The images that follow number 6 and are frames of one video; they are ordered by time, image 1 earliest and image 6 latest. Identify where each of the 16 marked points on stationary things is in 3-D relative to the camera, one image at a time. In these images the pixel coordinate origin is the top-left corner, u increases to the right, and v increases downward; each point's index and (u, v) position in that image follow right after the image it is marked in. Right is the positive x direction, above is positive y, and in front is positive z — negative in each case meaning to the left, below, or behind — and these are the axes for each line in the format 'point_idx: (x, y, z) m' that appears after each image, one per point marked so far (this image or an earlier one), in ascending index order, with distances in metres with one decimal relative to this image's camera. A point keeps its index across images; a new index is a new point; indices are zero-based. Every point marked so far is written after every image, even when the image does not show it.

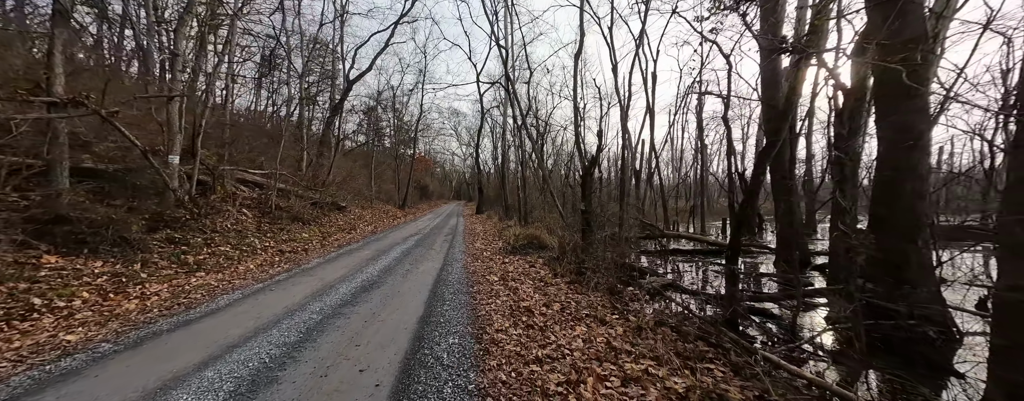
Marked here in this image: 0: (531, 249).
0: (+0.7, -2.0, +11.8) m
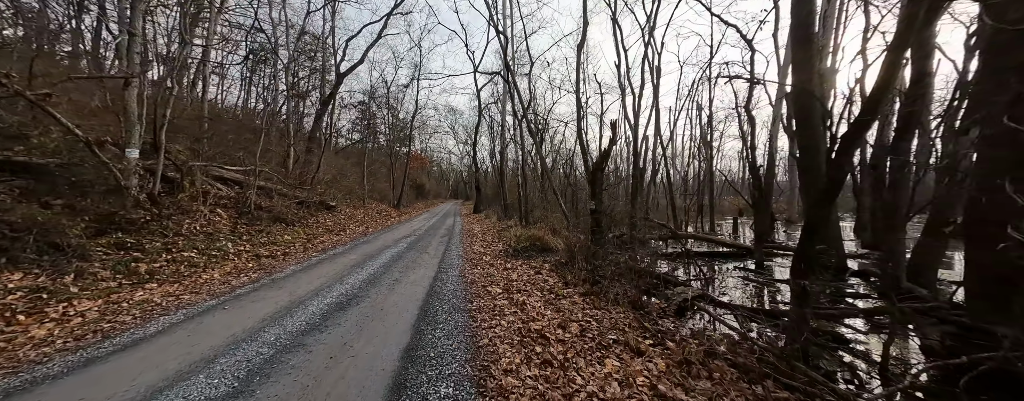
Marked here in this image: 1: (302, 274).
0: (+0.8, -1.9, +10.9) m
1: (-4.6, -1.6, +6.2) m
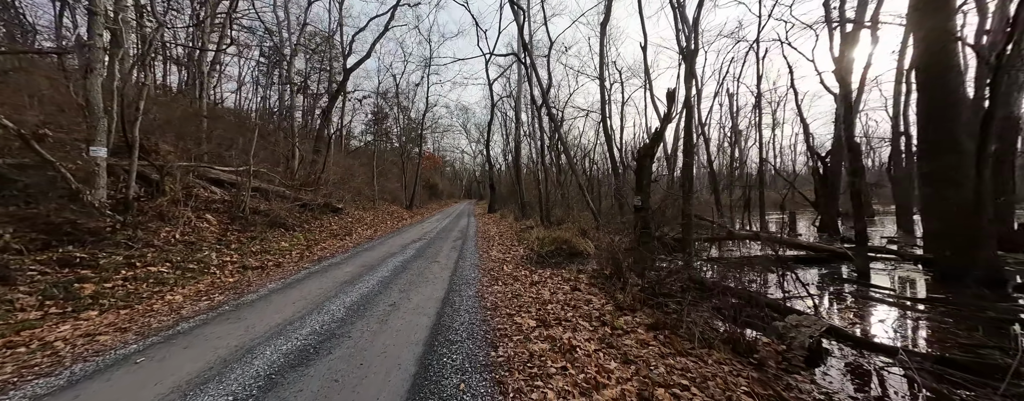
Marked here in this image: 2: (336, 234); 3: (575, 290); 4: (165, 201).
0: (+1.6, -1.8, +9.3) m
1: (-4.0, -1.6, +4.9) m
2: (-7.7, -1.5, +12.4) m
3: (+1.2, -1.7, +5.5) m
4: (-9.9, 0.0, +8.1) m
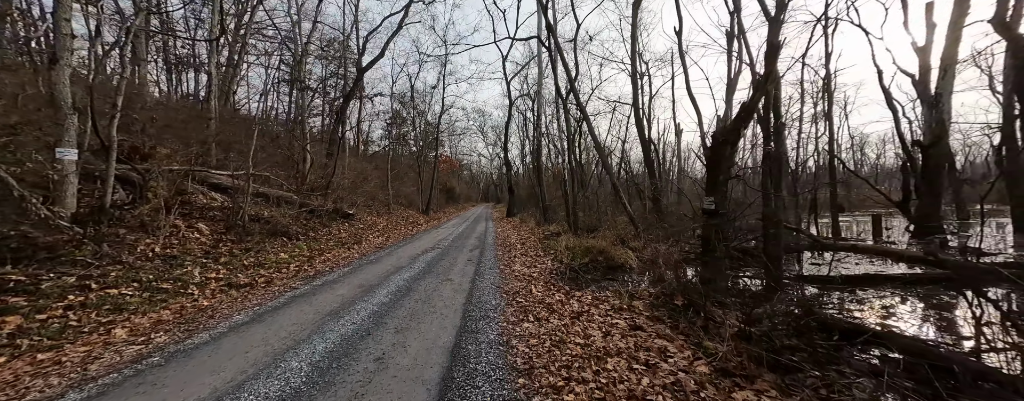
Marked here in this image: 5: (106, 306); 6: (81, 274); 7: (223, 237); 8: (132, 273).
0: (+2.3, -1.9, +7.8) m
1: (-3.6, -1.7, +3.7) m
2: (-6.8, -1.7, +11.4) m
3: (+1.7, -1.8, +3.9) m
4: (-9.2, -0.2, +7.3) m
5: (-6.8, -1.7, +4.7) m
6: (-7.6, -1.3, +5.0) m
7: (-8.4, -1.0, +8.2) m
8: (-7.5, -1.4, +5.6) m
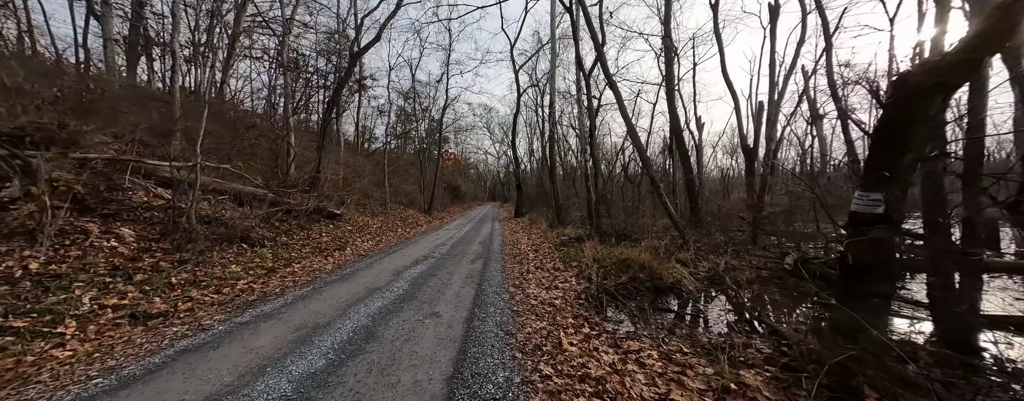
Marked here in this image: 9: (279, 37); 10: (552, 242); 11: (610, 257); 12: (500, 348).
0: (+2.6, -1.9, +5.7) m
1: (-3.4, -1.7, +1.7) m
2: (-6.4, -1.6, +9.5) m
3: (+1.9, -1.7, +1.9) m
4: (-9.0, -0.2, +5.4) m
5: (-6.6, -1.7, +2.8) m
6: (-7.4, -1.2, +3.2) m
7: (-8.1, -1.0, +6.4) m
8: (-7.3, -1.4, +3.8) m
9: (-12.3, +8.6, +14.9) m
10: (+1.6, -1.6, +10.9) m
11: (+2.5, -1.4, +7.3) m
12: (-0.1, -1.7, +3.3) m
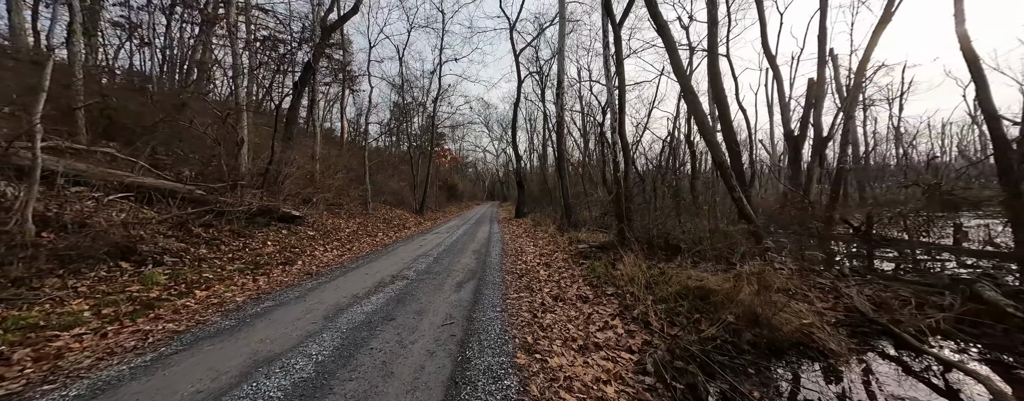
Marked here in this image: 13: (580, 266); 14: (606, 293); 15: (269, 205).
0: (+2.7, -1.8, +3.1) m
1: (-3.3, -1.7, -0.8) m
2: (-6.3, -1.6, +7.0) m
3: (+2.0, -1.7, -0.7) m
4: (-8.9, -0.1, +2.9) m
5: (-6.5, -1.7, +0.3) m
6: (-7.3, -1.2, +0.6) m
7: (-8.0, -1.0, +3.8) m
8: (-7.2, -1.3, +1.2) m
9: (-12.3, +8.7, +12.3) m
10: (+1.7, -1.5, +8.4) m
11: (+2.6, -1.3, +4.7) m
12: (0.0, -1.6, +0.7) m
13: (+1.6, -1.6, +7.0) m
14: (+1.6, -1.6, +5.1) m
15: (-8.2, -0.1, +9.5) m
